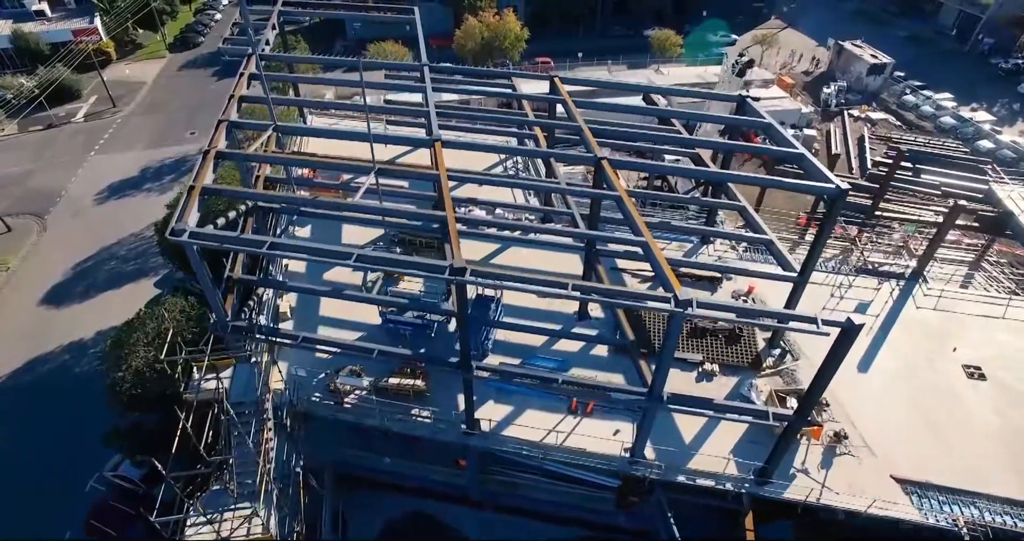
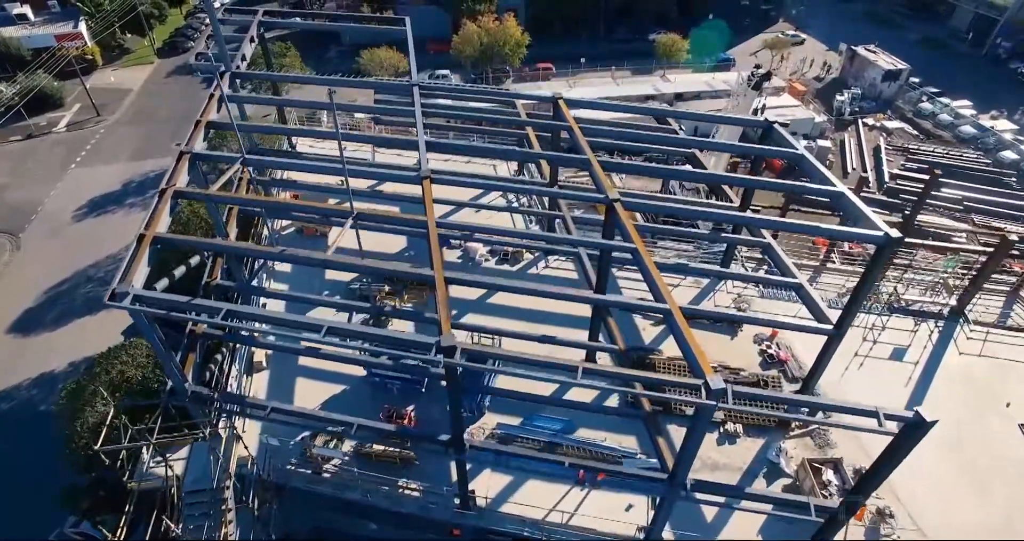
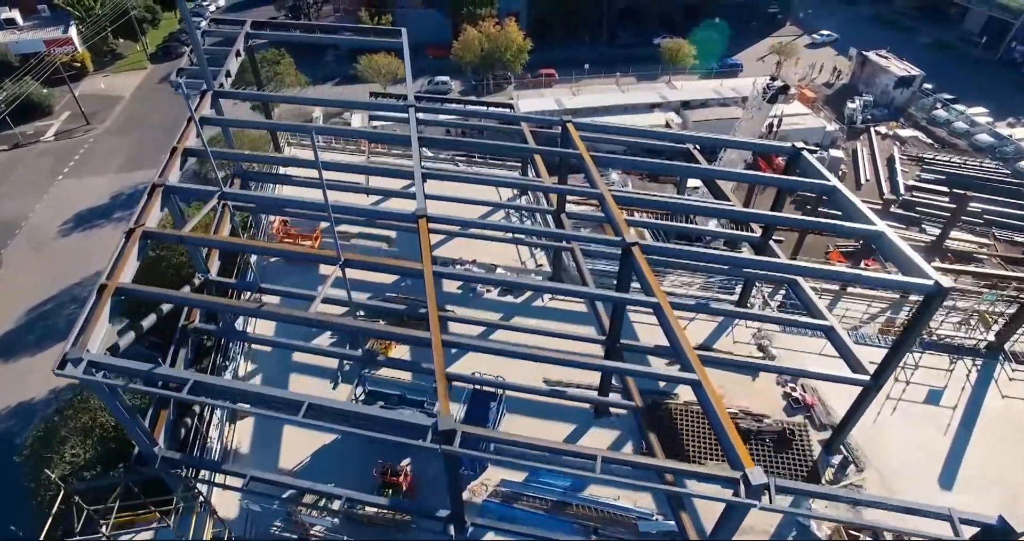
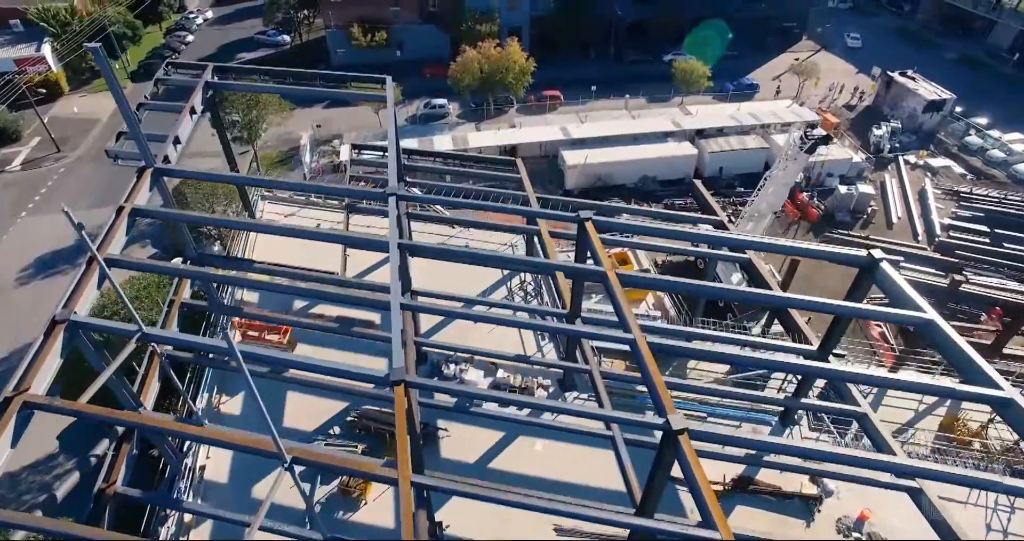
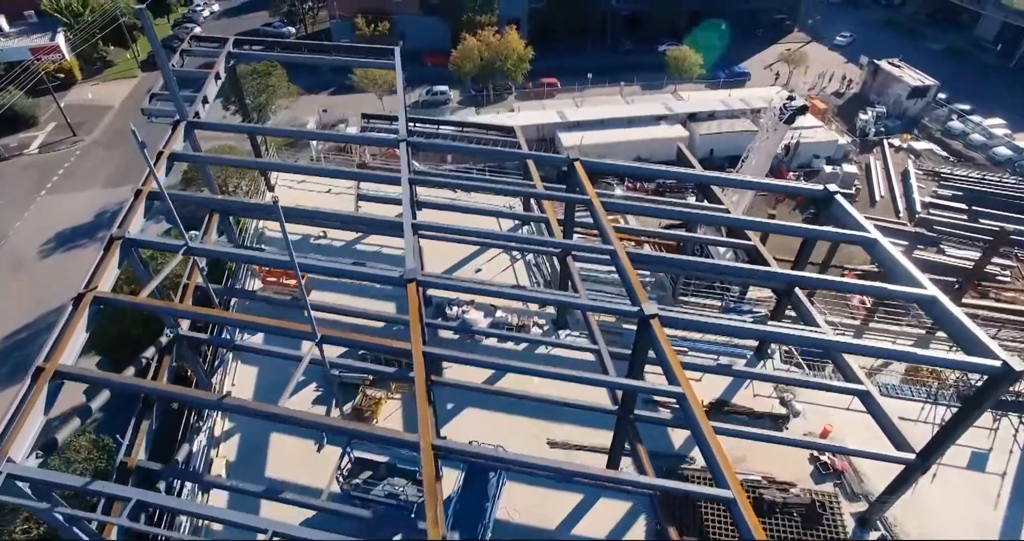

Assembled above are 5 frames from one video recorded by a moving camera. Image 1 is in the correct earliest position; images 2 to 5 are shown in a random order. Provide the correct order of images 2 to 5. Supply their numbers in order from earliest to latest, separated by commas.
2, 3, 5, 4
